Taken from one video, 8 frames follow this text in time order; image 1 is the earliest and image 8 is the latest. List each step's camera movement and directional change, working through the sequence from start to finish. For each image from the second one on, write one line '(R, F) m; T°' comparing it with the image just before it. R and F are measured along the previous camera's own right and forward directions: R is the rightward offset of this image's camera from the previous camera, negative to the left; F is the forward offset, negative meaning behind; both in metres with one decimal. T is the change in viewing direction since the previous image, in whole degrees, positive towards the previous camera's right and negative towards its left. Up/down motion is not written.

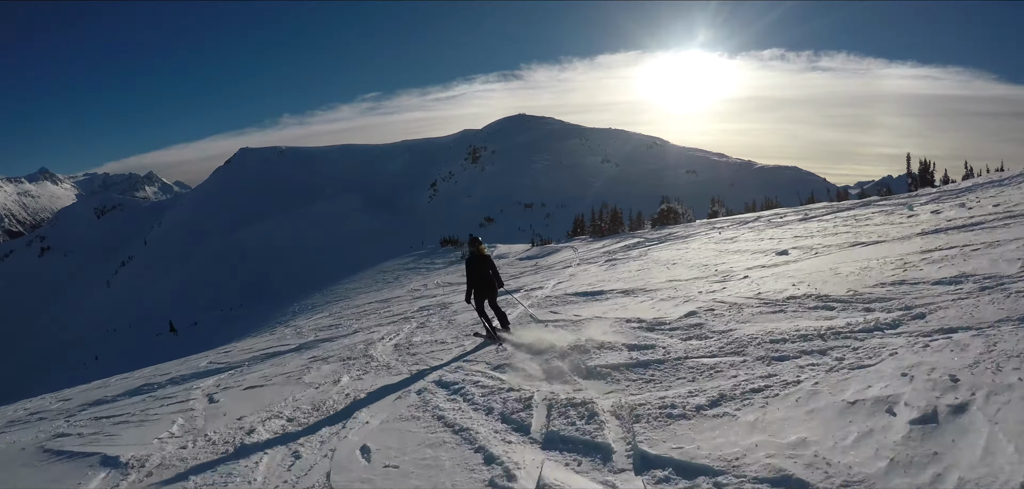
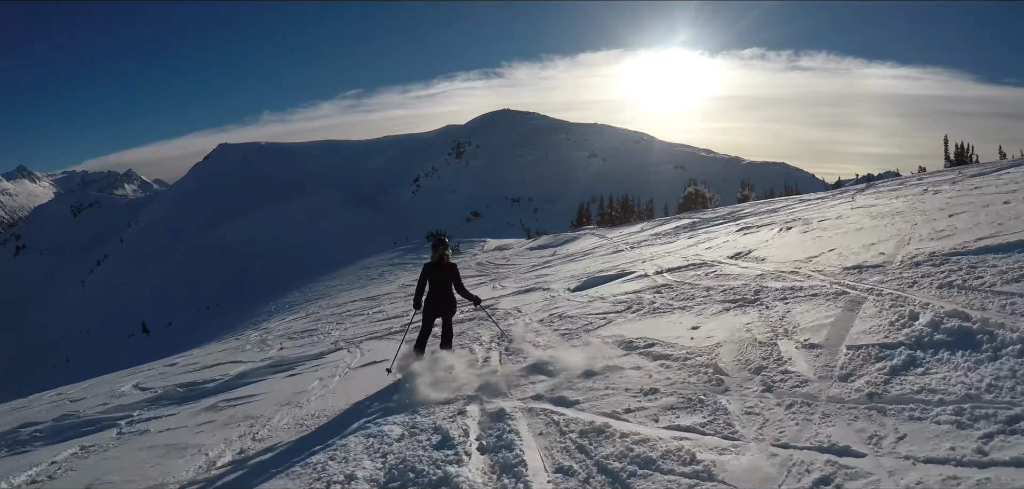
(-1.2, +4.1) m; +2°
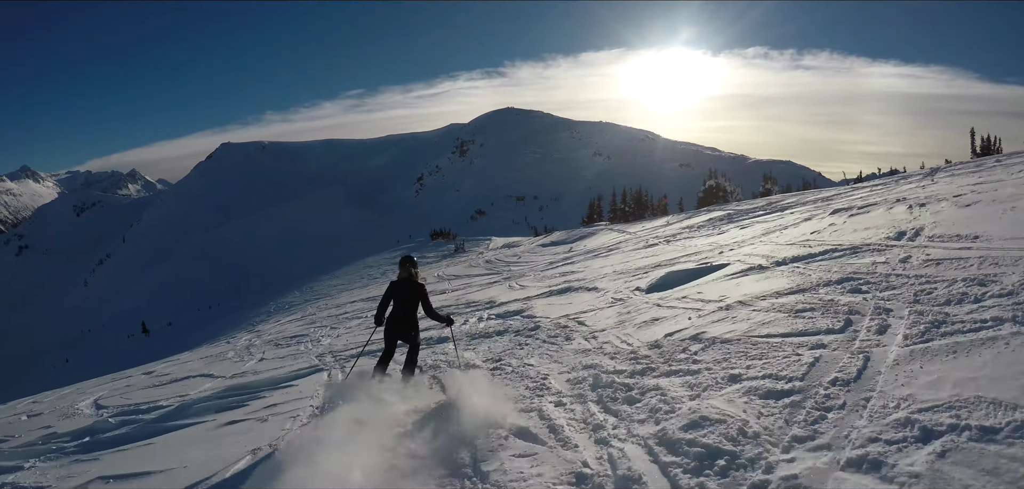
(-0.3, +1.6) m; 0°
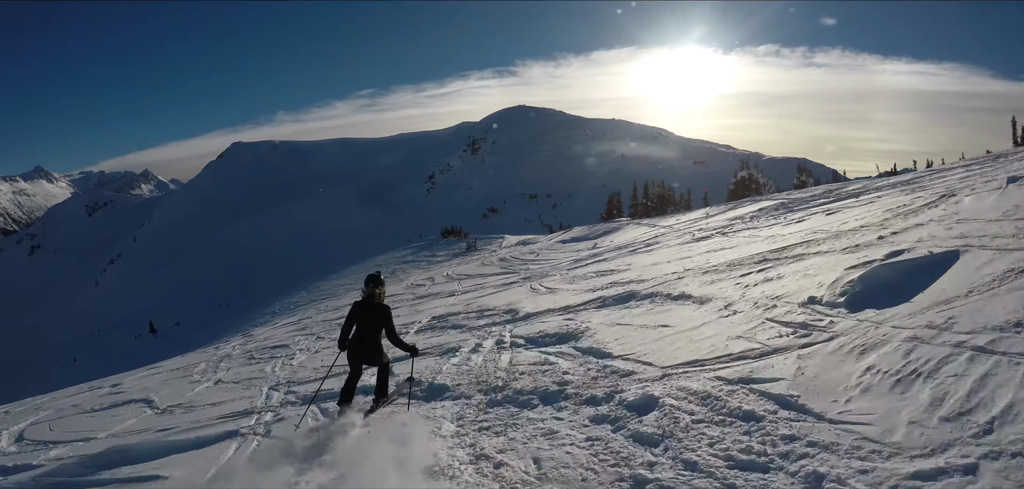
(-0.2, +1.9) m; -1°
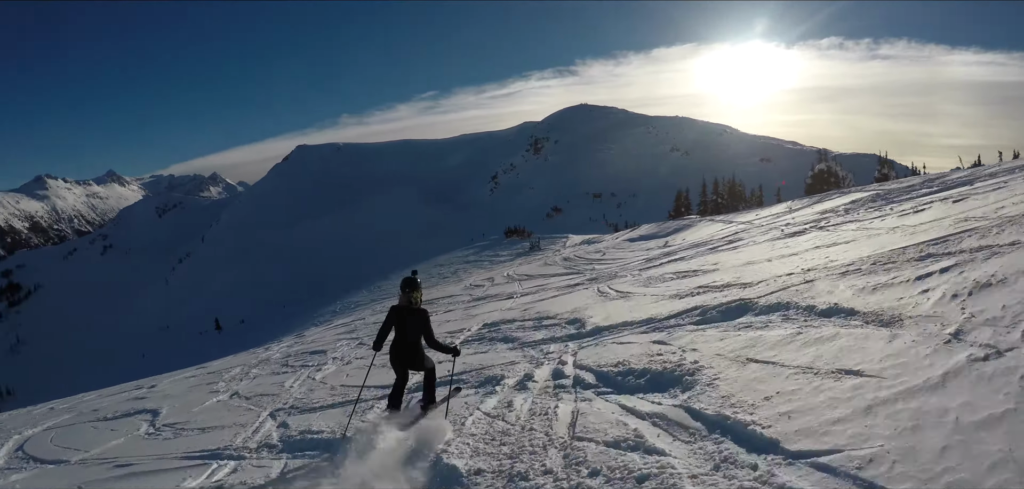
(0.0, +1.1) m; -6°
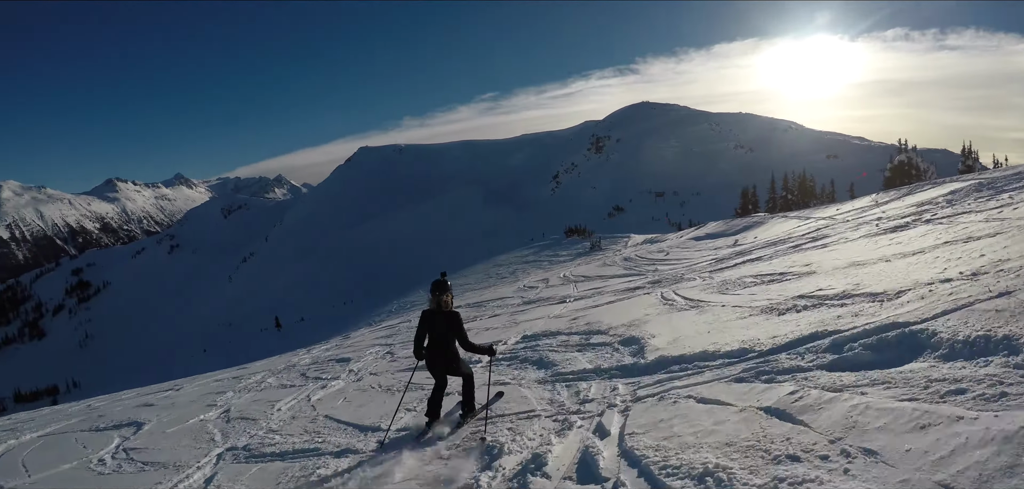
(+0.1, +1.0) m; -6°
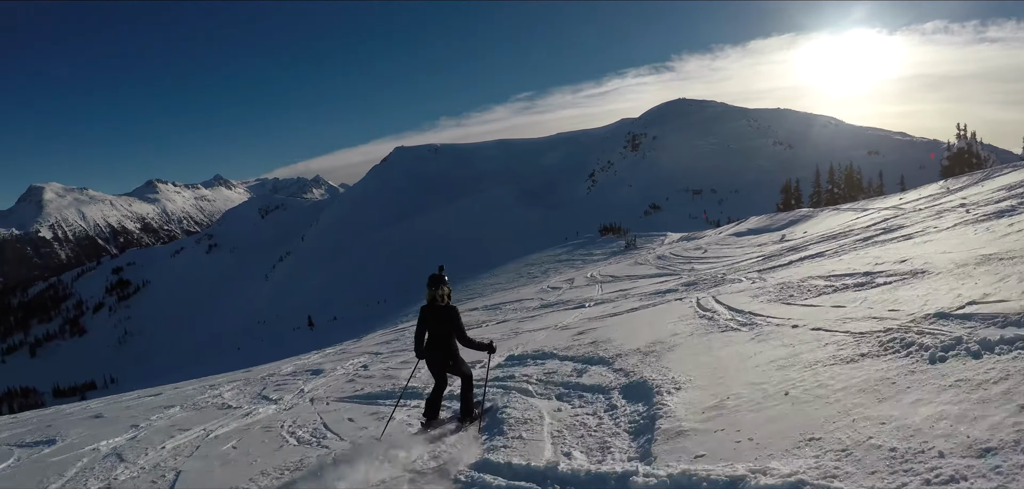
(+0.4, +1.3) m; -4°
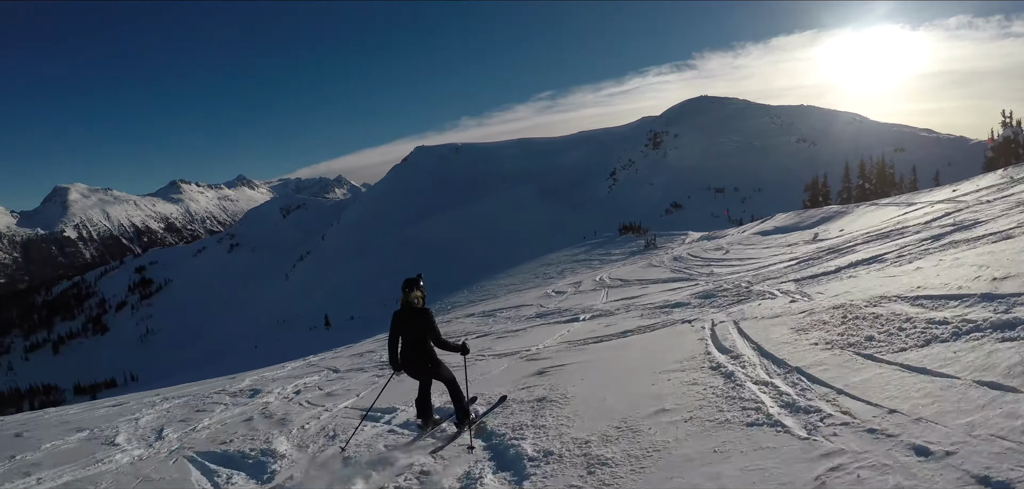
(+0.5, +1.2) m; -2°
